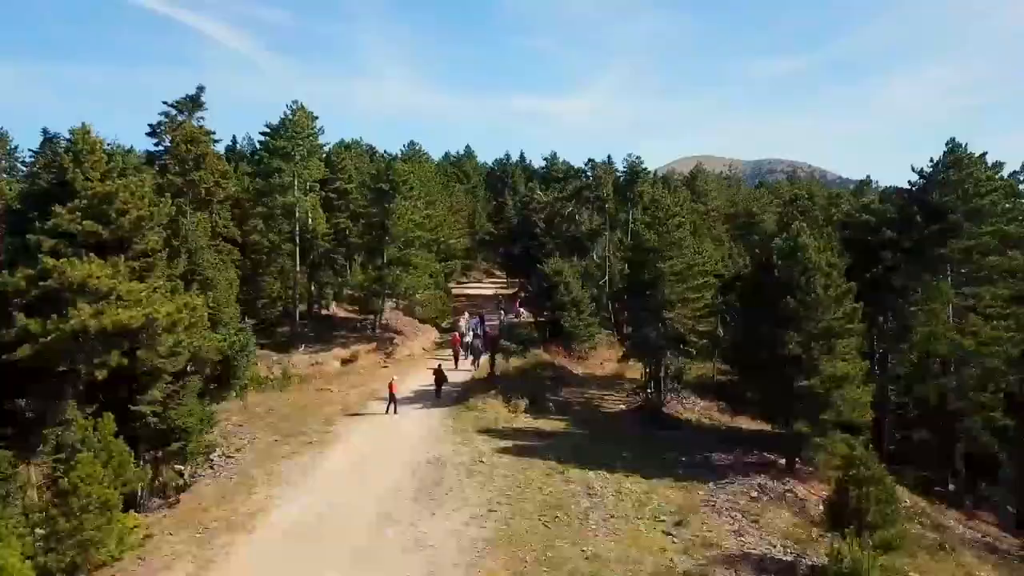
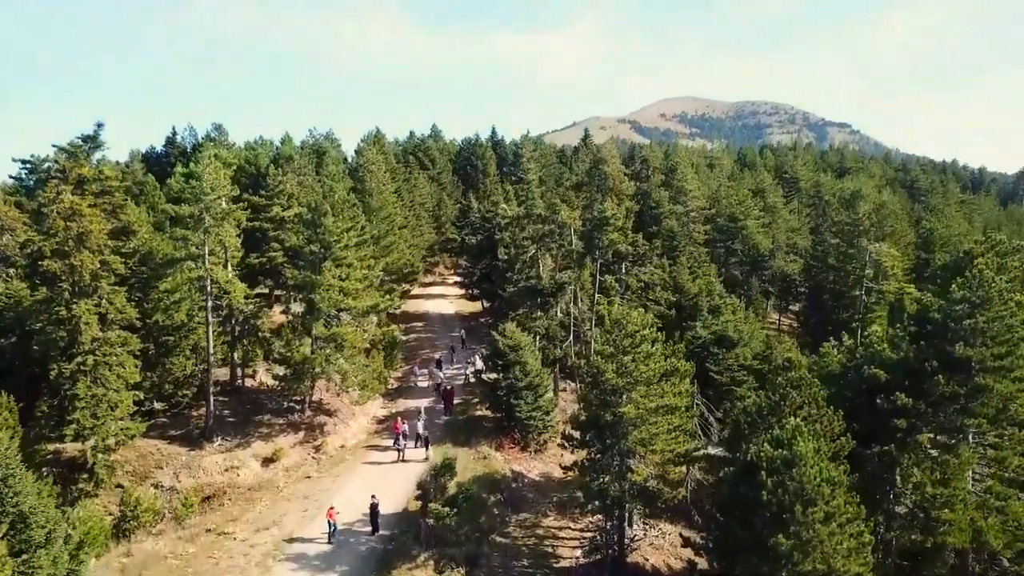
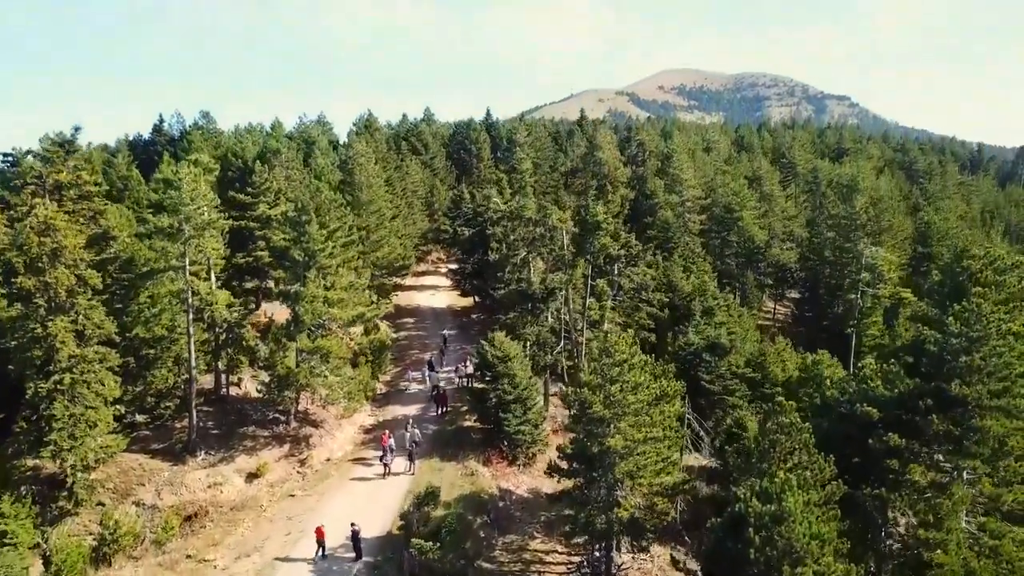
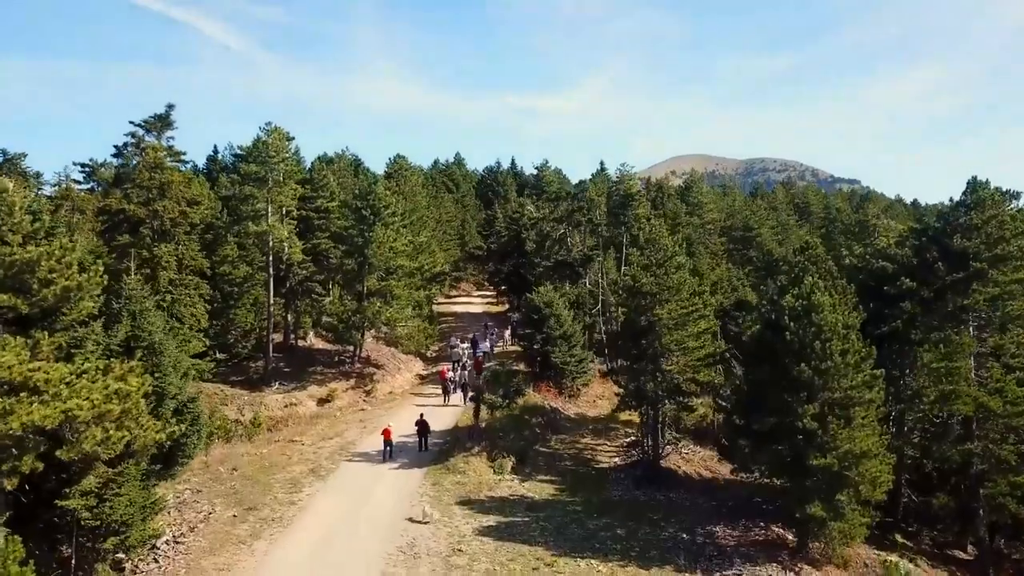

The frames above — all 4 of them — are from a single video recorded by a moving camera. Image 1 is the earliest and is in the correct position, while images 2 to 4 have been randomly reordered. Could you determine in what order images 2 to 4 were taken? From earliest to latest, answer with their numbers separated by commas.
4, 2, 3
